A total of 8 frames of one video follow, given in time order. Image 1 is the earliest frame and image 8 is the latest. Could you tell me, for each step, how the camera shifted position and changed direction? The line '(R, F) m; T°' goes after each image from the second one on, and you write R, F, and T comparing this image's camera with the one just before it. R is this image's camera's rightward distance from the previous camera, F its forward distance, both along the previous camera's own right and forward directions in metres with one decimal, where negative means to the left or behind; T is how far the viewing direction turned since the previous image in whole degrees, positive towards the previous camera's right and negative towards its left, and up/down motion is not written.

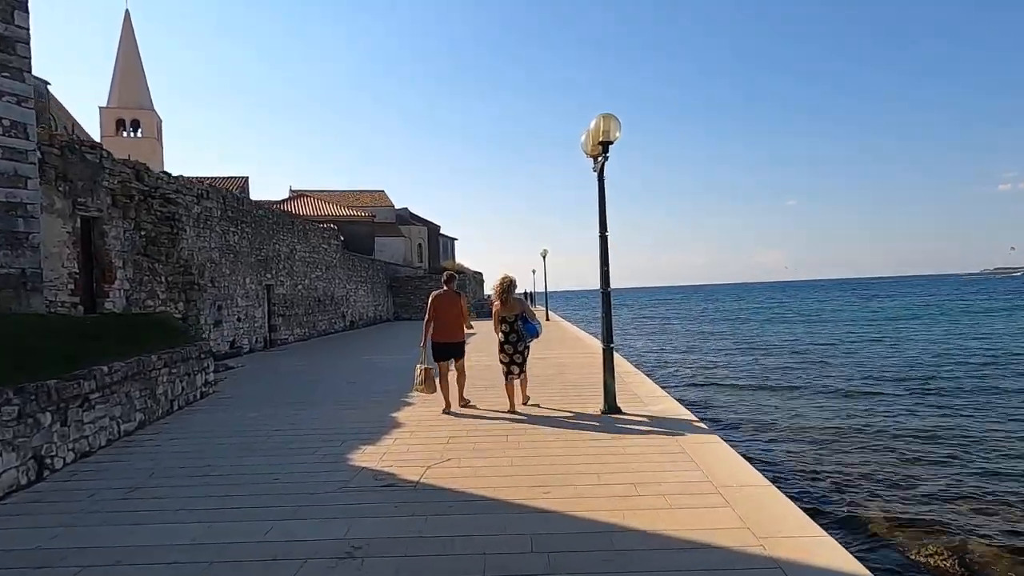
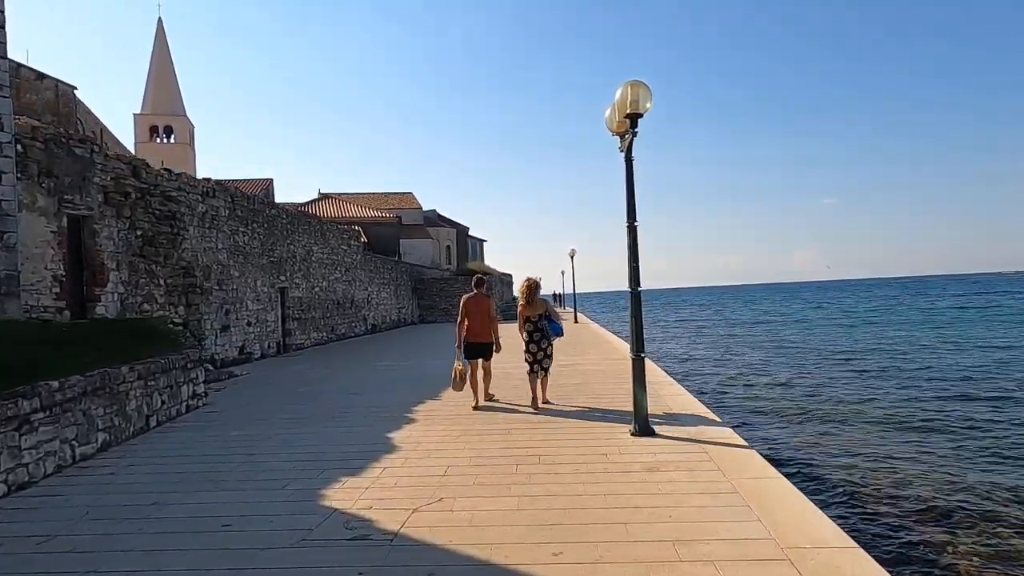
(+0.1, +0.9) m; -3°
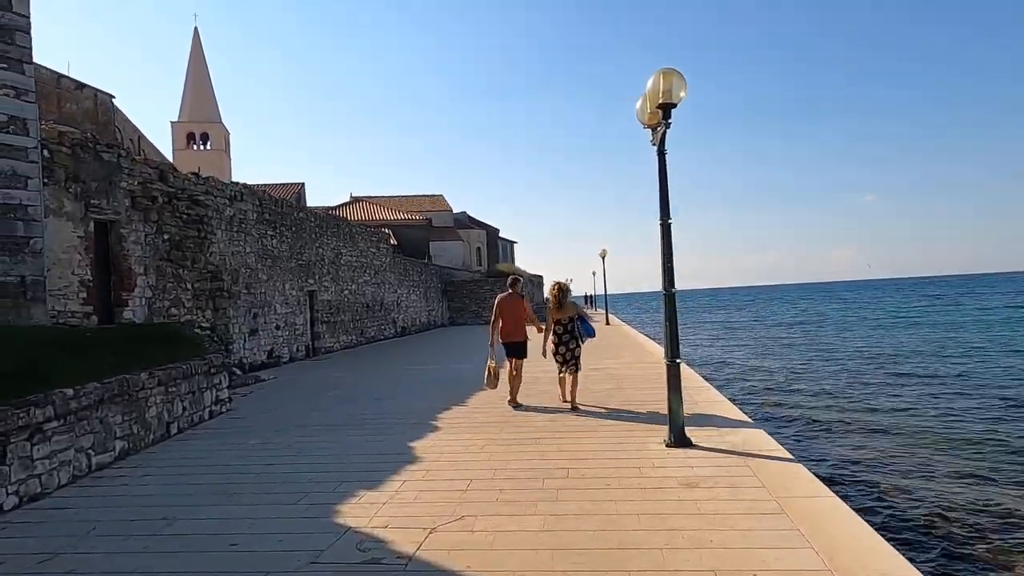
(0.0, +0.3) m; -3°
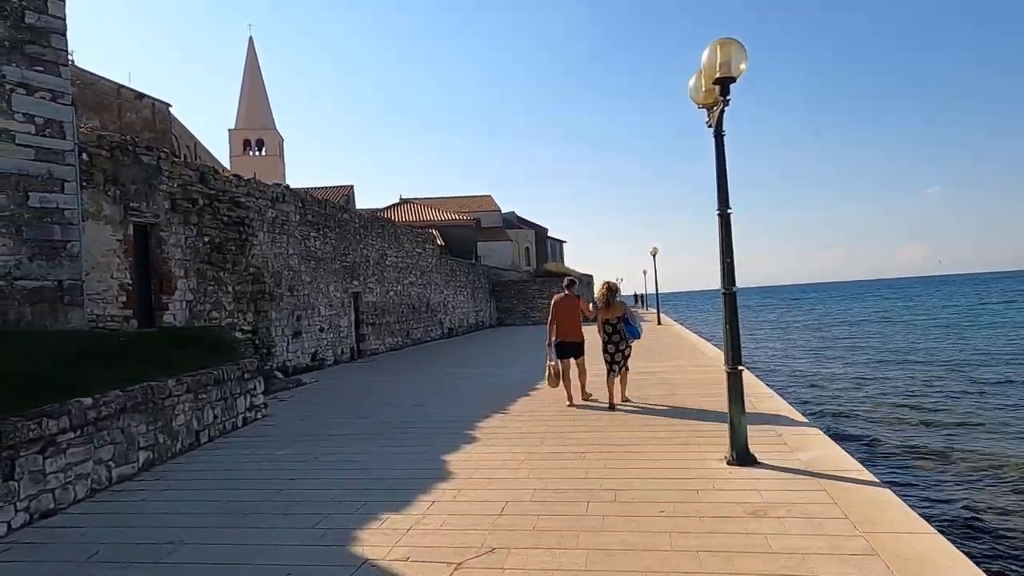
(+0.1, +0.5) m; -4°
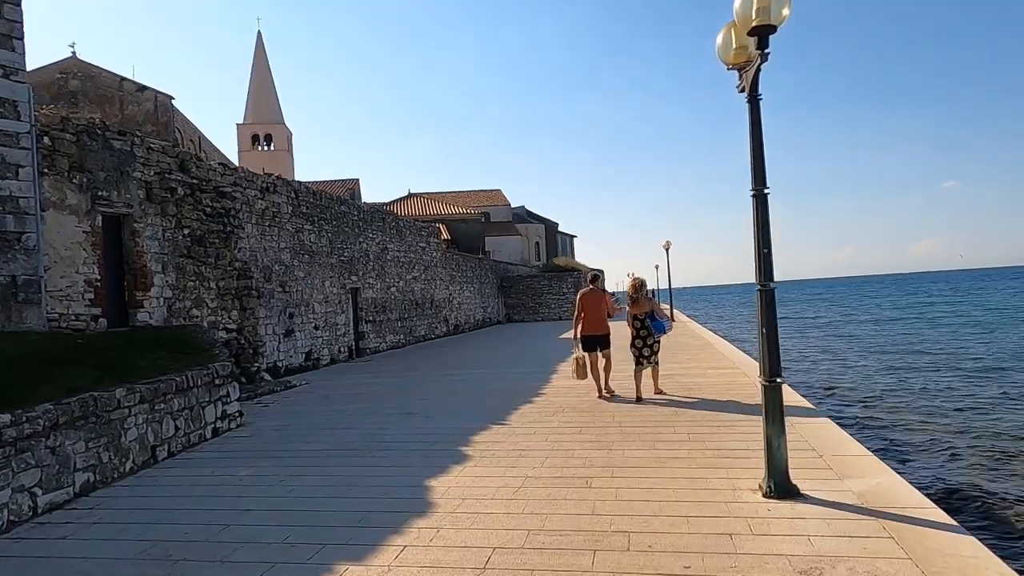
(+0.1, +0.8) m; -1°
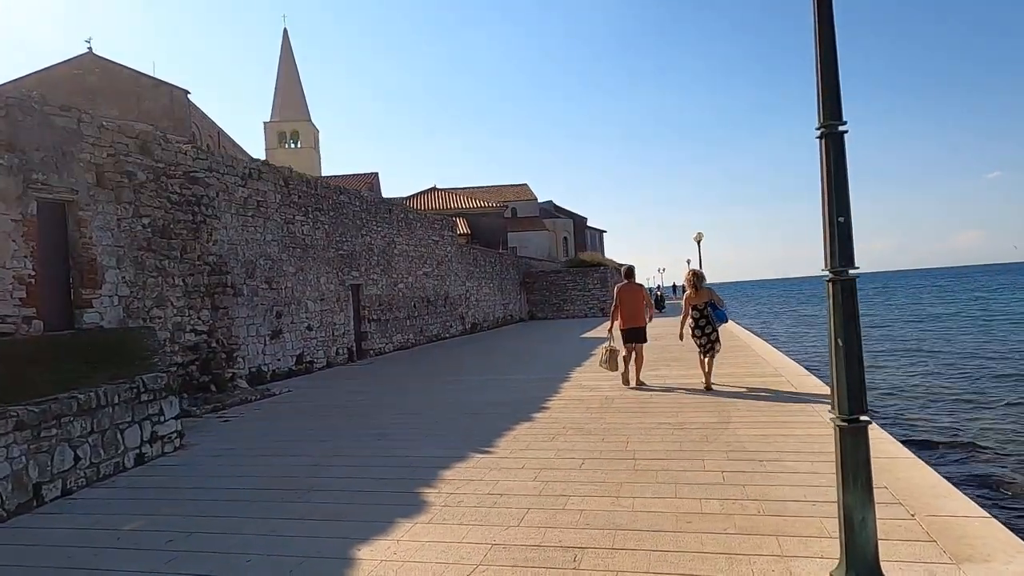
(+0.3, +1.3) m; -3°
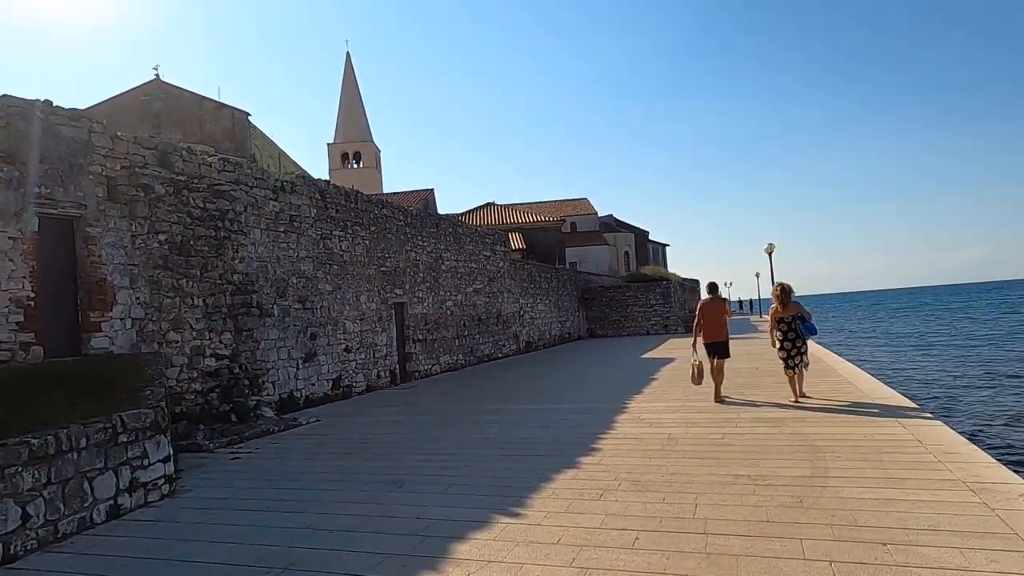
(+0.2, +1.0) m; -5°
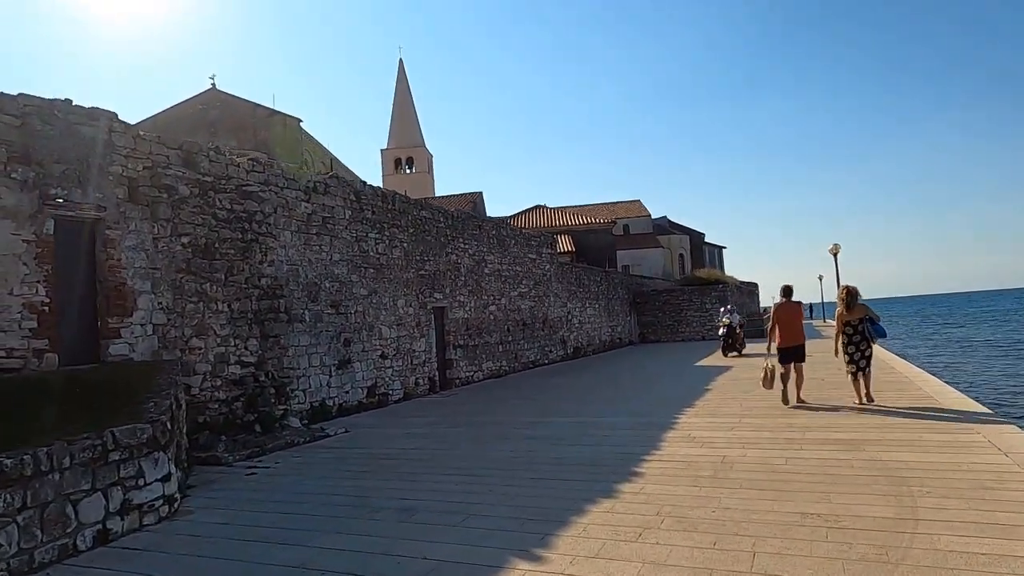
(+0.2, +0.6) m; -5°
